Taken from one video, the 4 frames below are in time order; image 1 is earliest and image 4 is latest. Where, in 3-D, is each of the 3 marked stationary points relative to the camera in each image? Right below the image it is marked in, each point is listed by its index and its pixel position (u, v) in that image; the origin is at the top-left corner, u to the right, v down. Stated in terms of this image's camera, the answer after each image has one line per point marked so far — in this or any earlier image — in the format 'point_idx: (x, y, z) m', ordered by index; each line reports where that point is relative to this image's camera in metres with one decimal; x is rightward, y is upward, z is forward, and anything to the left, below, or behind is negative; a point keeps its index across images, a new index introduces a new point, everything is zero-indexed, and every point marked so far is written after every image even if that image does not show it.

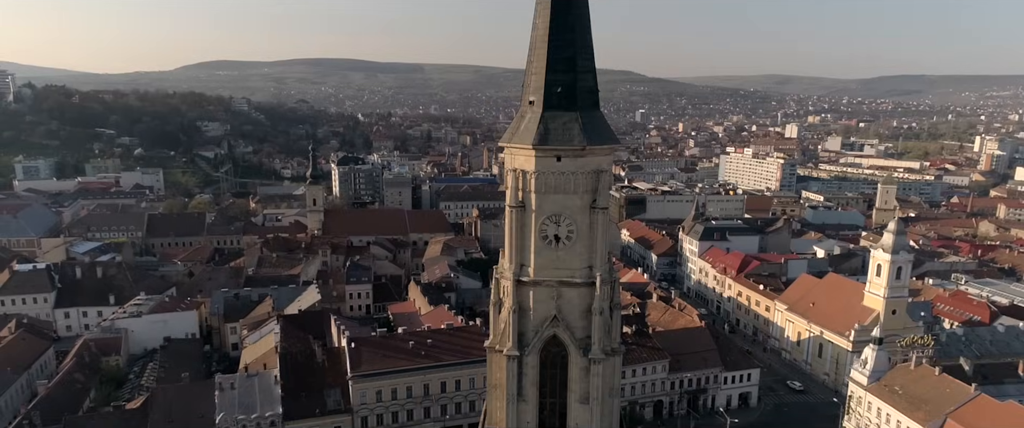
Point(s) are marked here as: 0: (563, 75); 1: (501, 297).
0: (+1.0, +2.6, +12.7) m
1: (-0.2, -1.7, +13.6) m
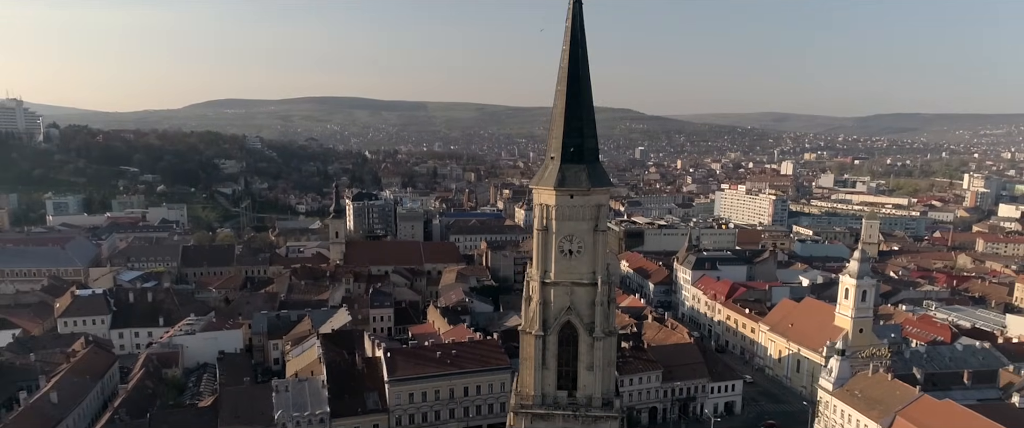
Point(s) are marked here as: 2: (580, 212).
0: (+1.7, +2.0, +18.3) m
1: (+0.5, -2.2, +19.0) m
2: (+1.9, 0.0, +18.4) m
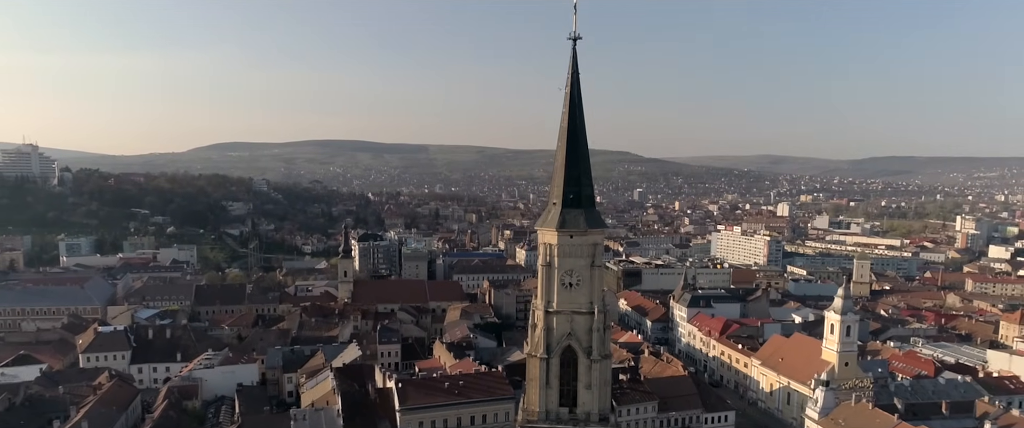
0: (+1.9, +0.8, +21.3) m
1: (+0.8, -3.5, +21.7) m
2: (+2.1, -1.1, +21.3) m
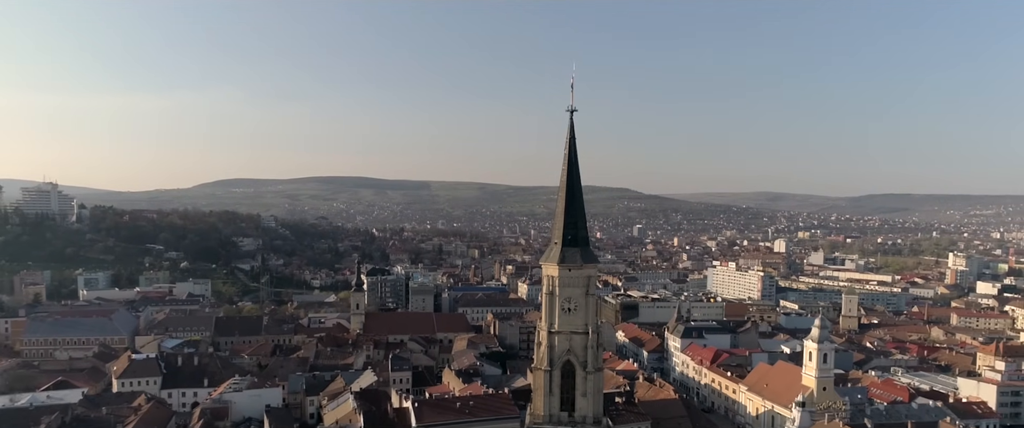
0: (+2.3, -0.6, +26.0) m
1: (+1.1, -4.9, +26.2) m
2: (+2.5, -2.5, +25.8) m
